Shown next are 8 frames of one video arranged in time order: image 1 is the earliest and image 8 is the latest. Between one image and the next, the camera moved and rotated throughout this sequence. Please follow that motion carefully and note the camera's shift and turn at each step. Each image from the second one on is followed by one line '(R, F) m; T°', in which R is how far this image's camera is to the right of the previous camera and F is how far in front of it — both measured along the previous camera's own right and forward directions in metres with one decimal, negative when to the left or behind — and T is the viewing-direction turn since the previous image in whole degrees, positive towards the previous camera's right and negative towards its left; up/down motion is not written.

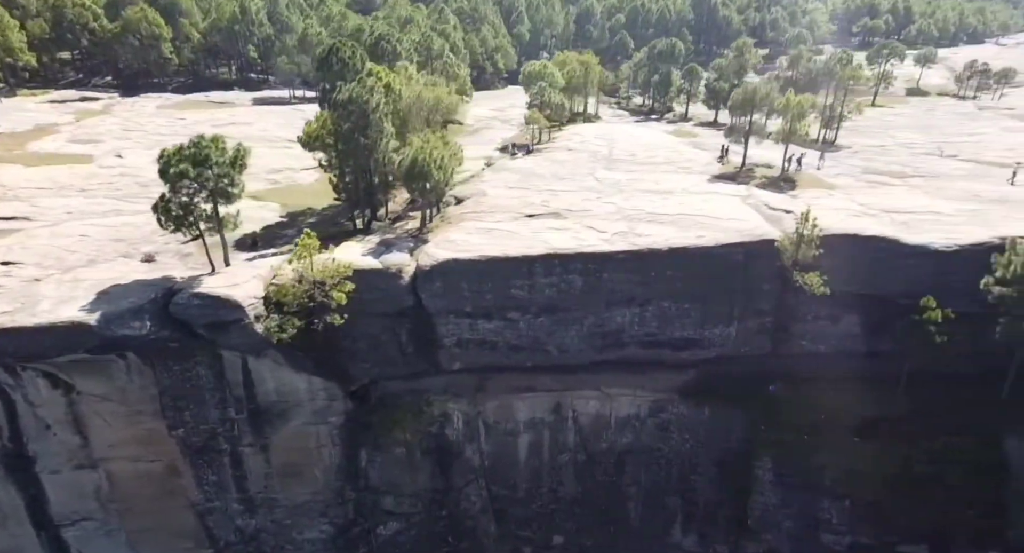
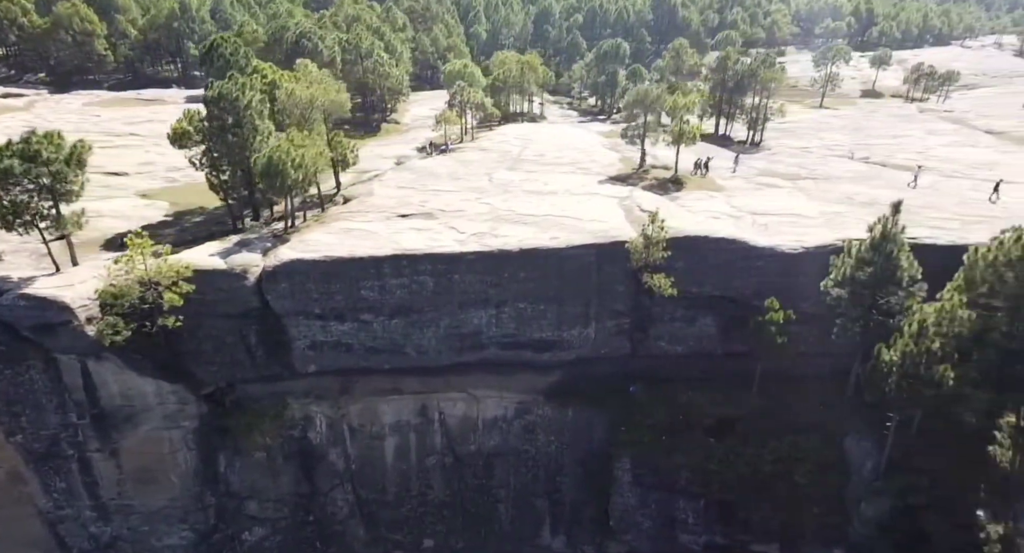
(+6.2, +0.1) m; +2°
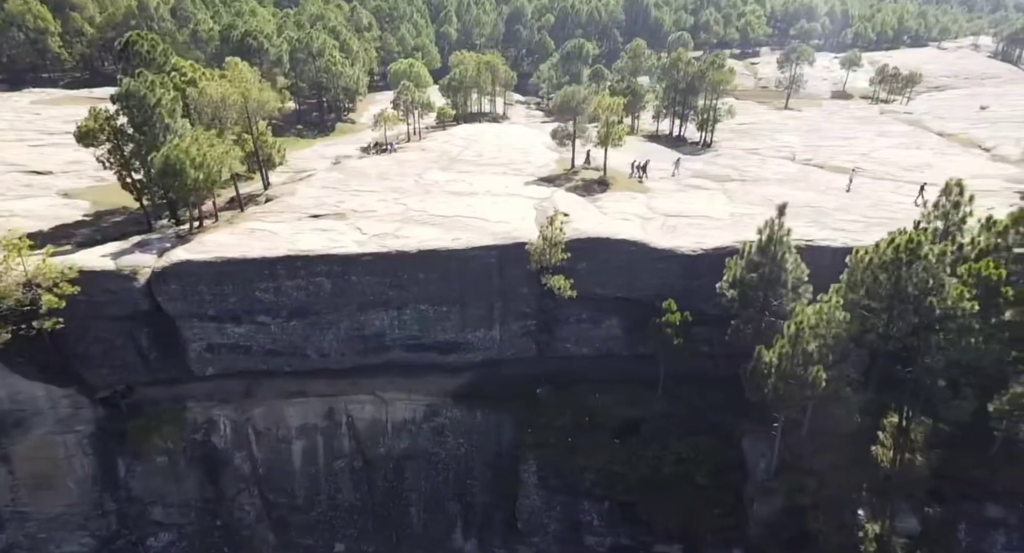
(+4.2, +0.1) m; +1°
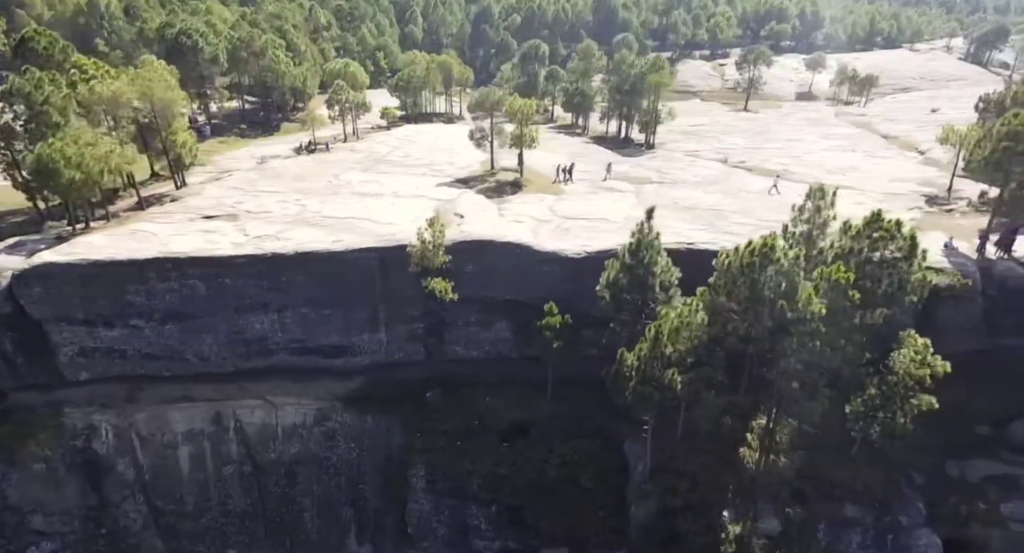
(+4.9, +0.1) m; +2°
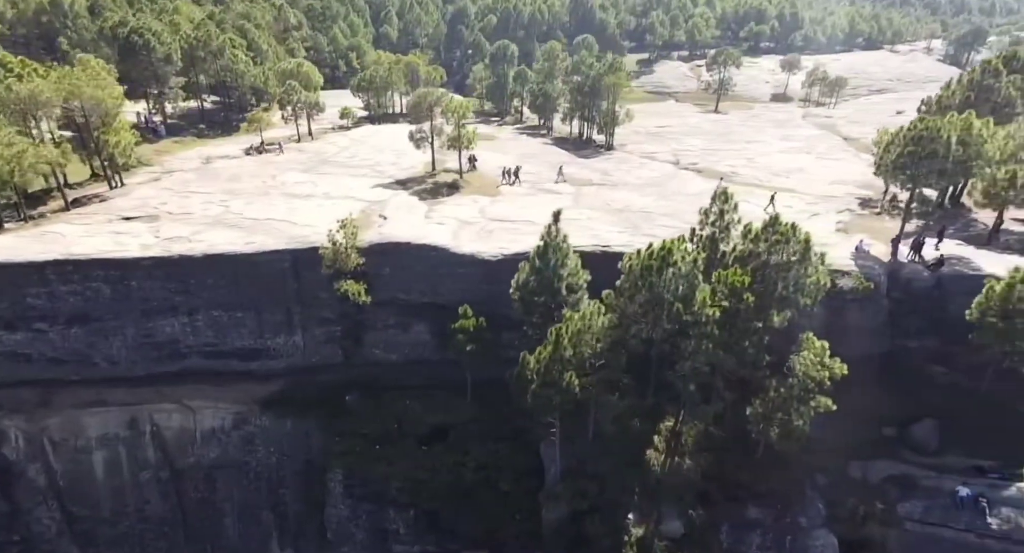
(+3.5, +0.1) m; +1°
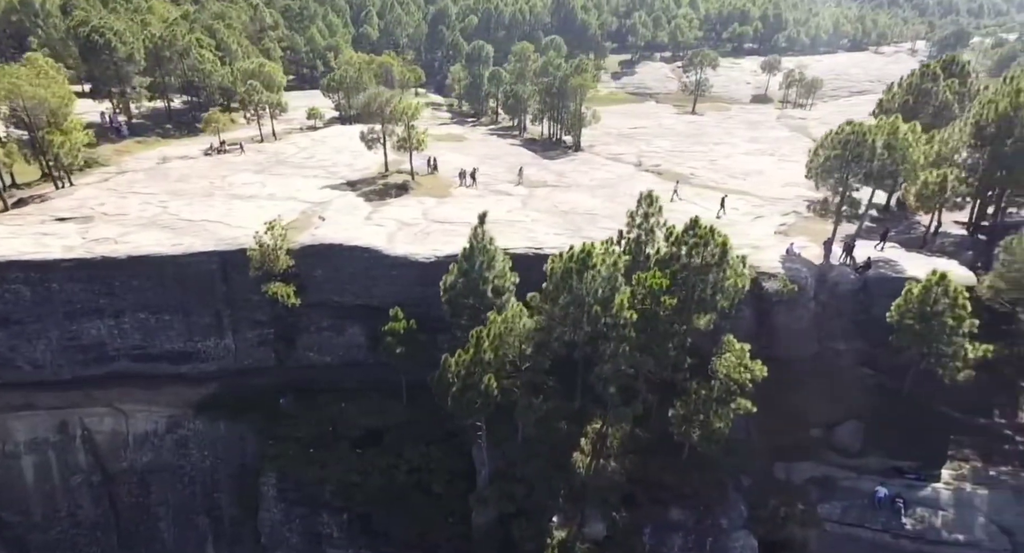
(+2.8, +0.1) m; +1°
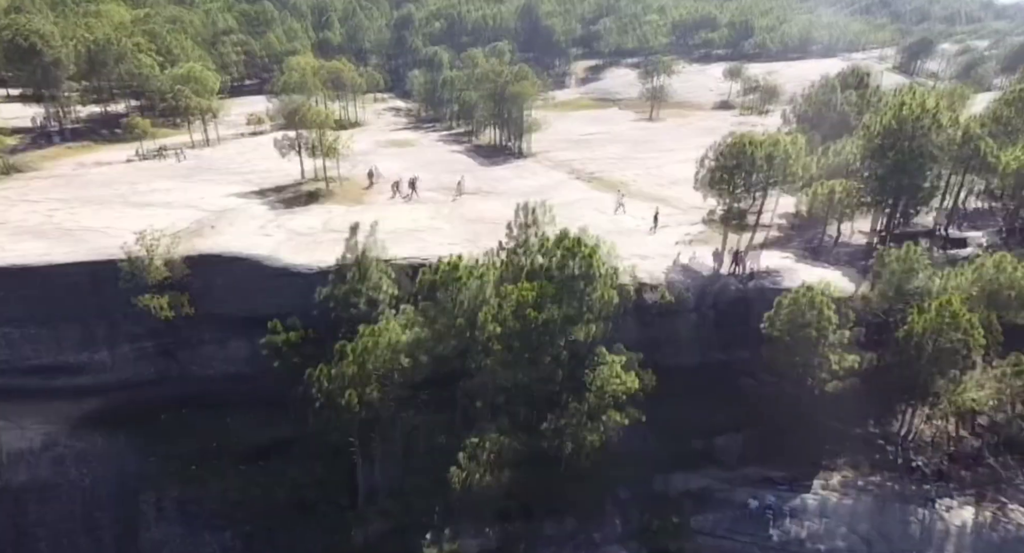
(+4.5, +0.4) m; +2°
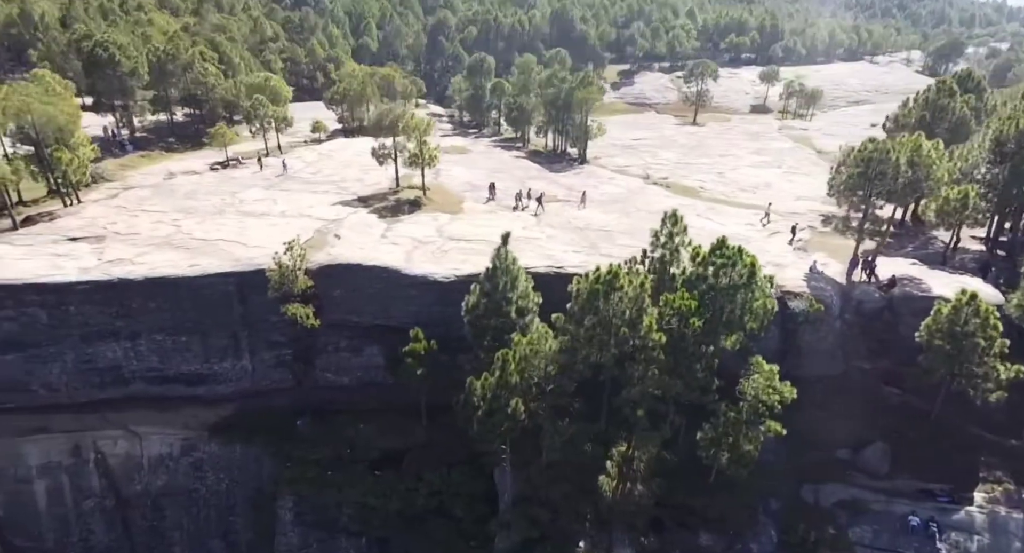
(-5.6, -0.2) m; -2°
